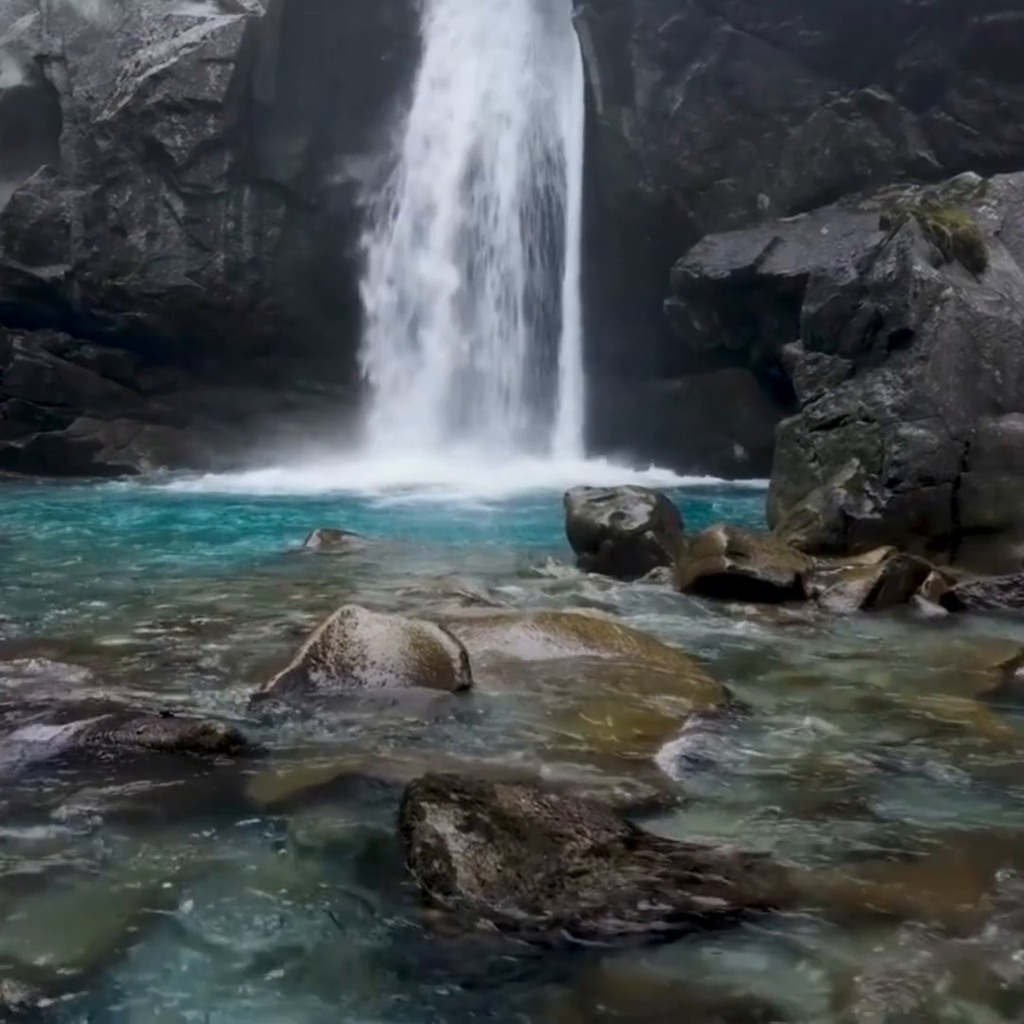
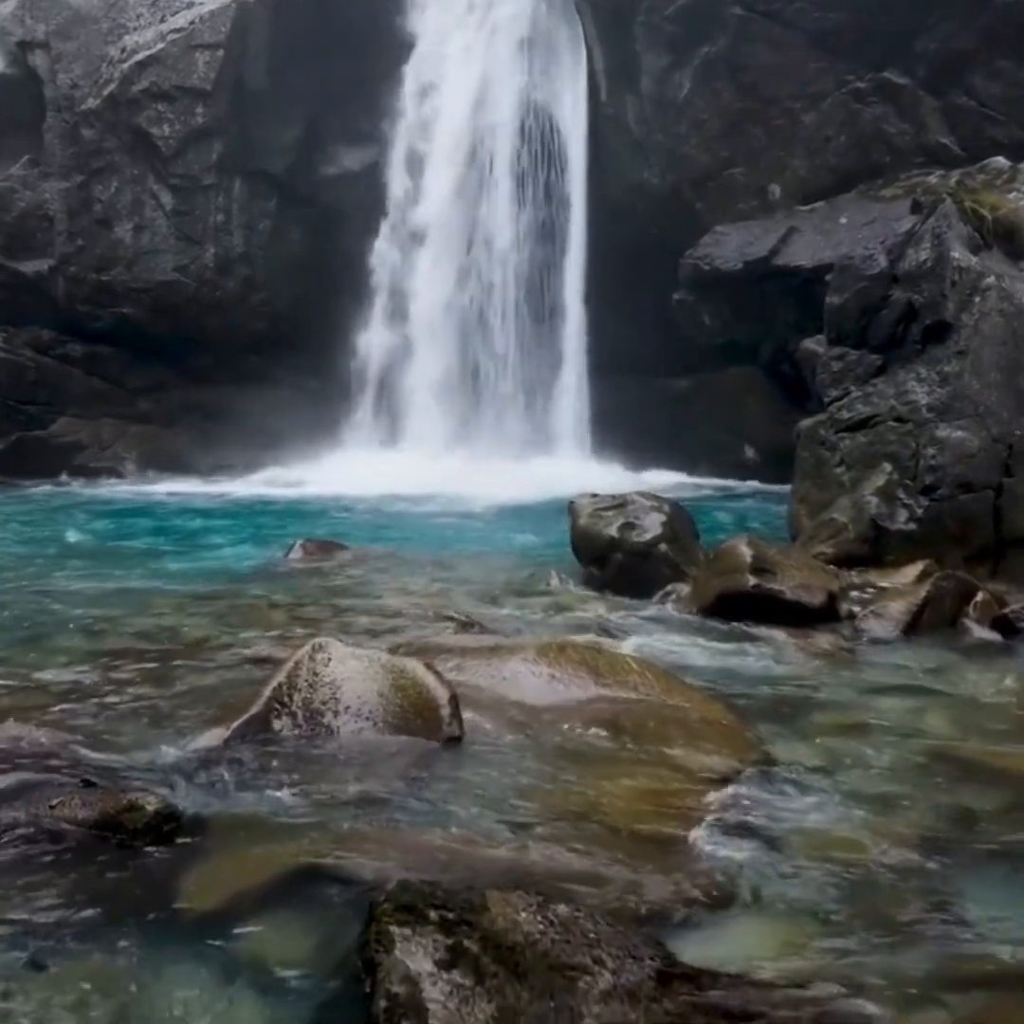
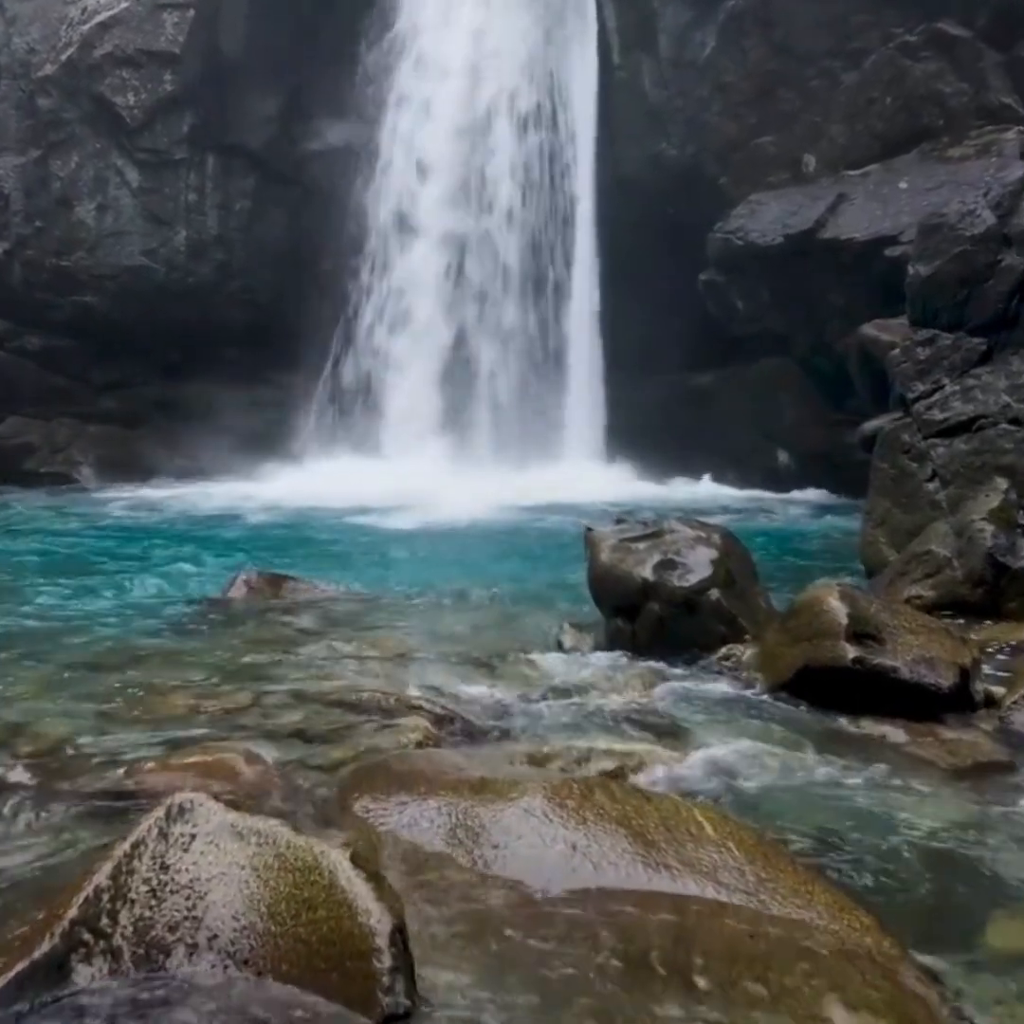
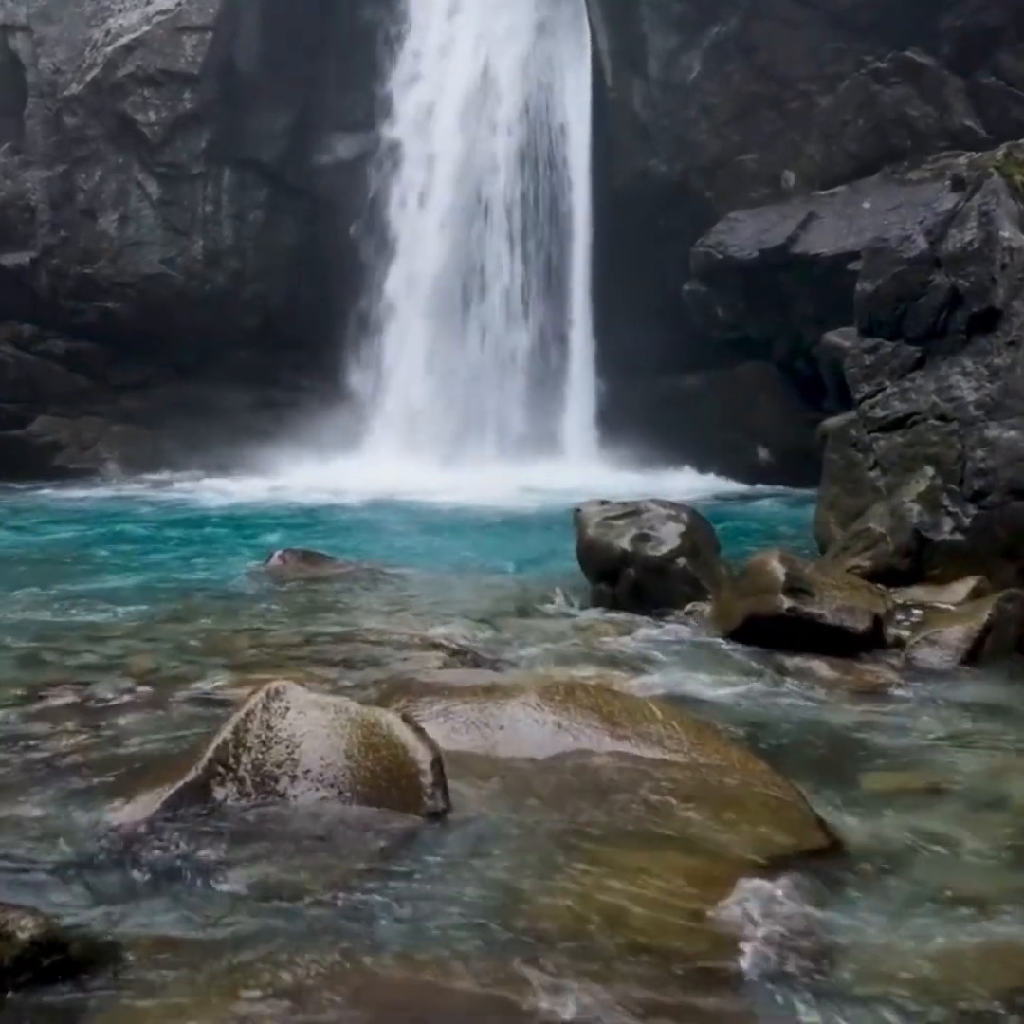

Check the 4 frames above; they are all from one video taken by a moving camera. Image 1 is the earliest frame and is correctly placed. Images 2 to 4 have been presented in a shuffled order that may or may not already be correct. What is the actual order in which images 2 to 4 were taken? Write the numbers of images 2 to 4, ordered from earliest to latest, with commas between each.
2, 4, 3
